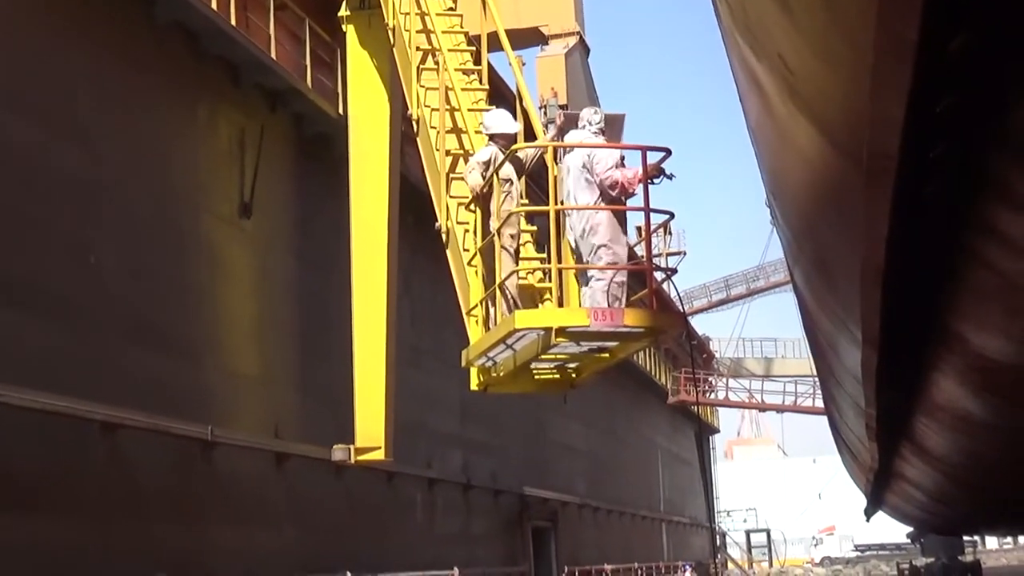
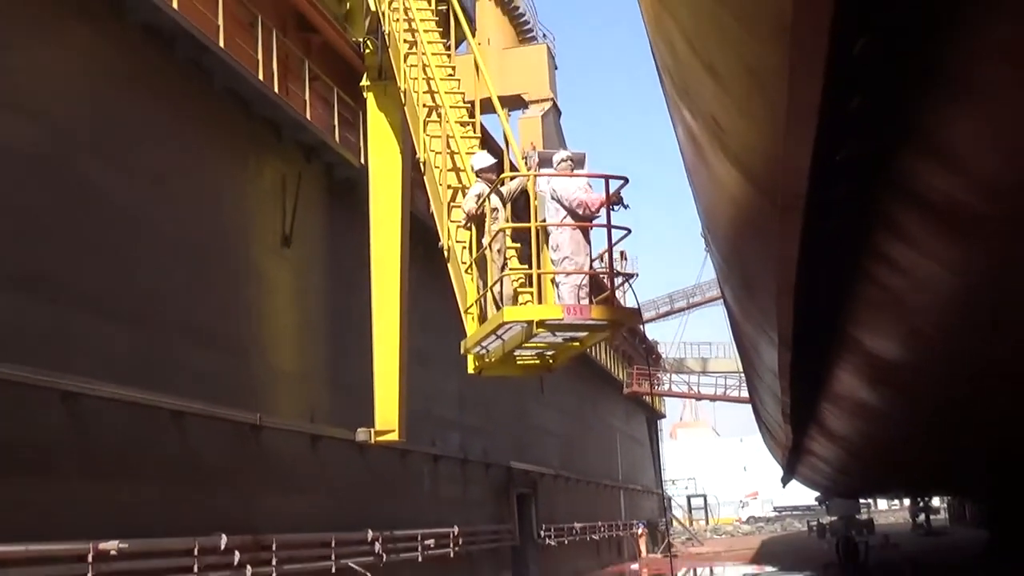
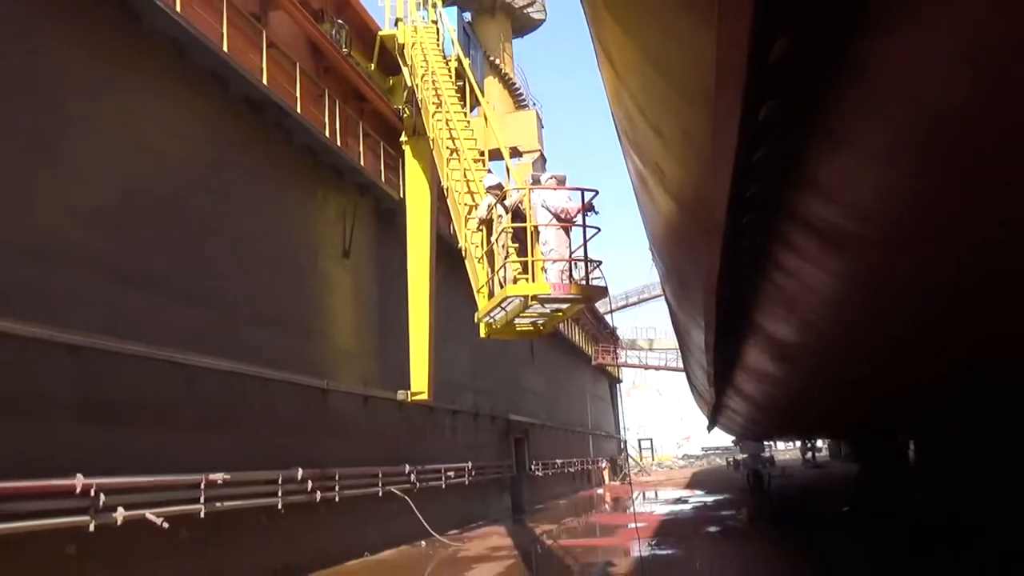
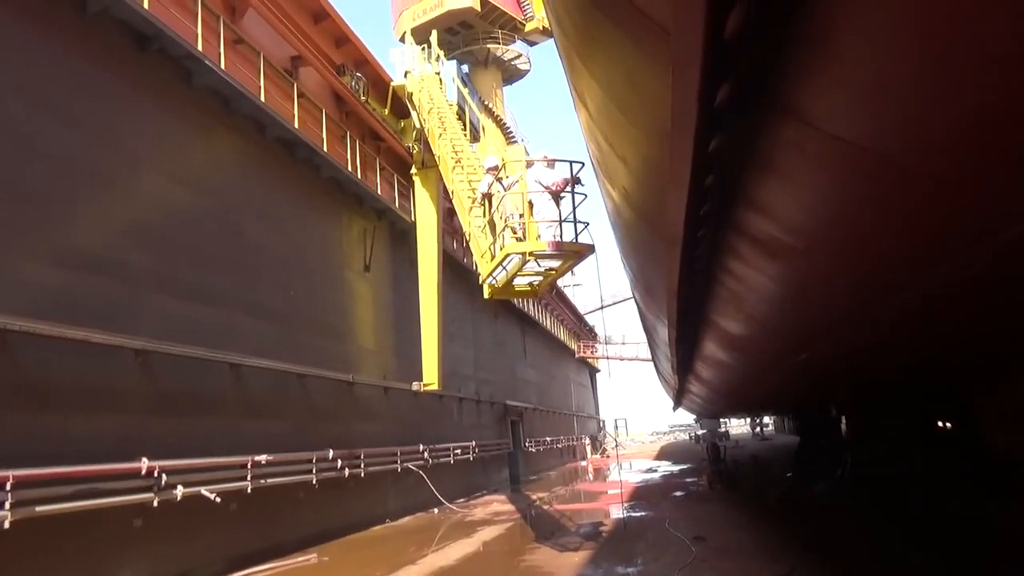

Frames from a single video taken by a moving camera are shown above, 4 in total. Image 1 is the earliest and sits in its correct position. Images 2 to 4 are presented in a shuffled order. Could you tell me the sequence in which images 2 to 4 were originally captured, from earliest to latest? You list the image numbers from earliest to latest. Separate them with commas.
2, 3, 4
